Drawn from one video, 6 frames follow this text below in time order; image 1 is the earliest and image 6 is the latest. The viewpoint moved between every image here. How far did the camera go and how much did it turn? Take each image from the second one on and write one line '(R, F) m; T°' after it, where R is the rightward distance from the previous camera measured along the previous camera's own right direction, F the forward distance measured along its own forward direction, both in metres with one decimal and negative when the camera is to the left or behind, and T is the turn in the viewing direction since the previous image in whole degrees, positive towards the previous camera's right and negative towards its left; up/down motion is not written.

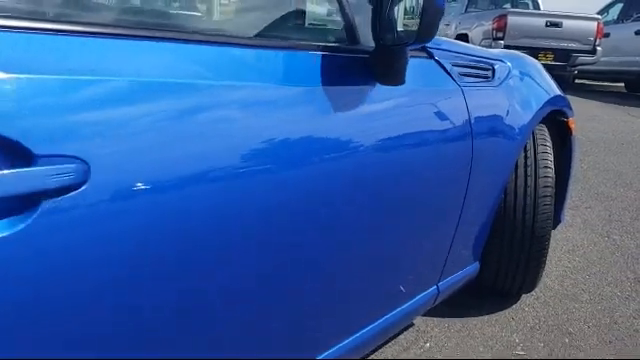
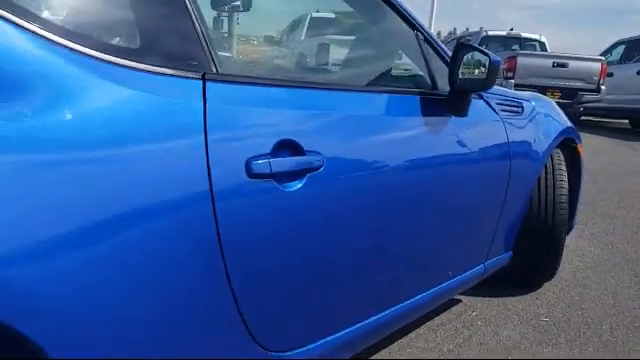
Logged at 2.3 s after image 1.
(-0.4, -0.8) m; -1°
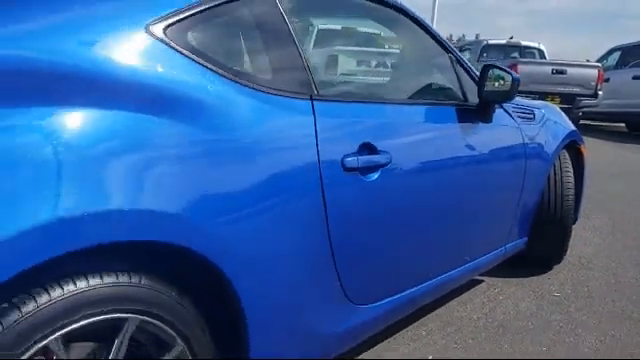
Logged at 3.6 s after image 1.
(-0.3, -0.6) m; 0°
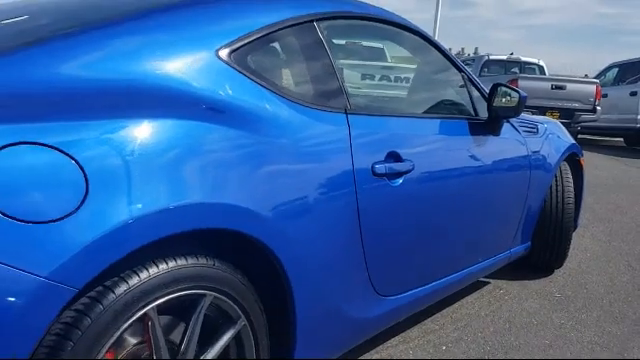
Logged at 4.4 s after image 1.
(-0.1, -0.3) m; 0°
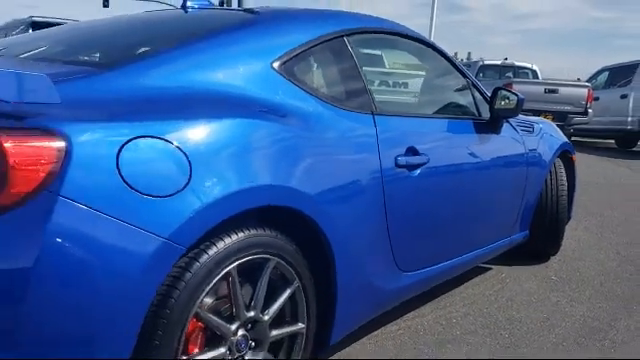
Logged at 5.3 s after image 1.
(-0.2, -0.4) m; 0°
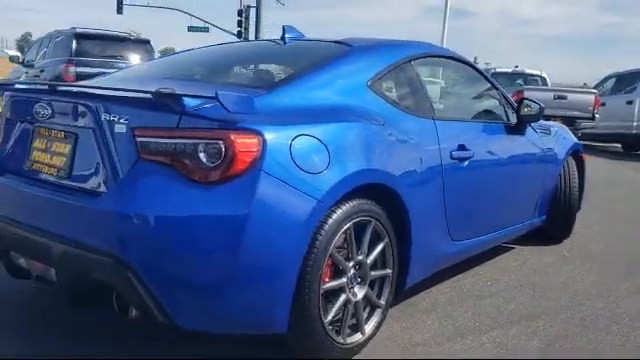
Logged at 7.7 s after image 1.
(-0.4, -0.9) m; -1°
